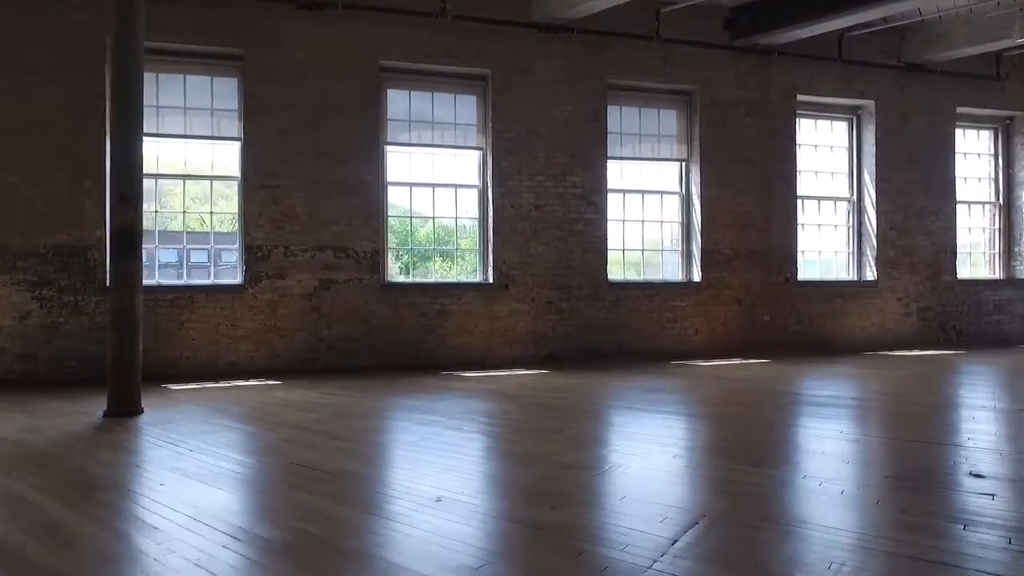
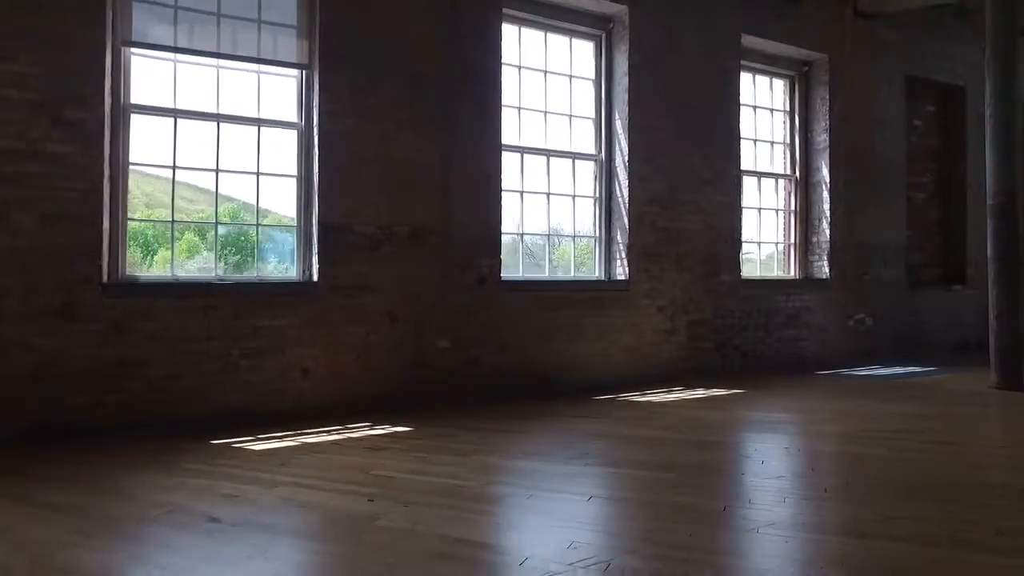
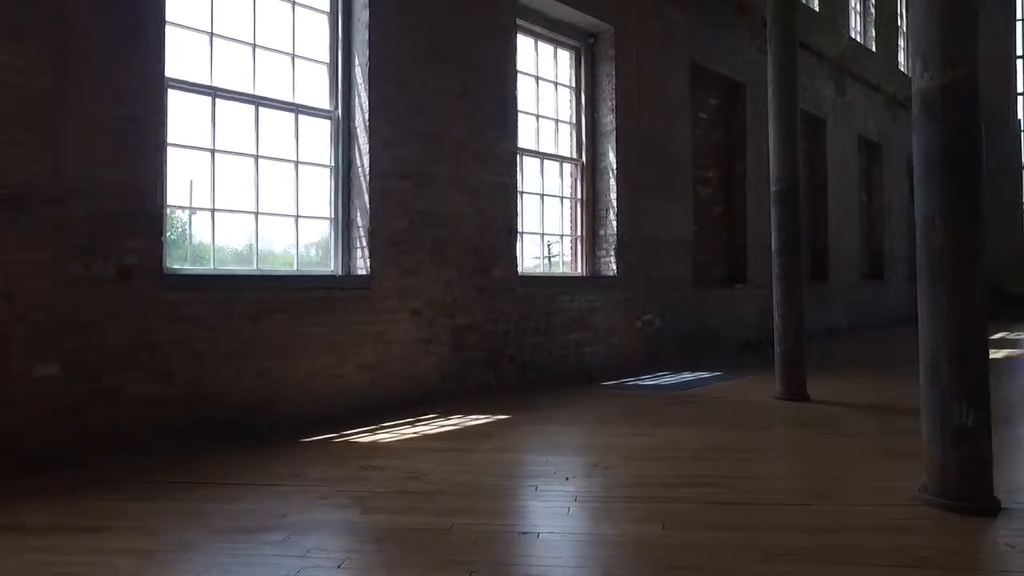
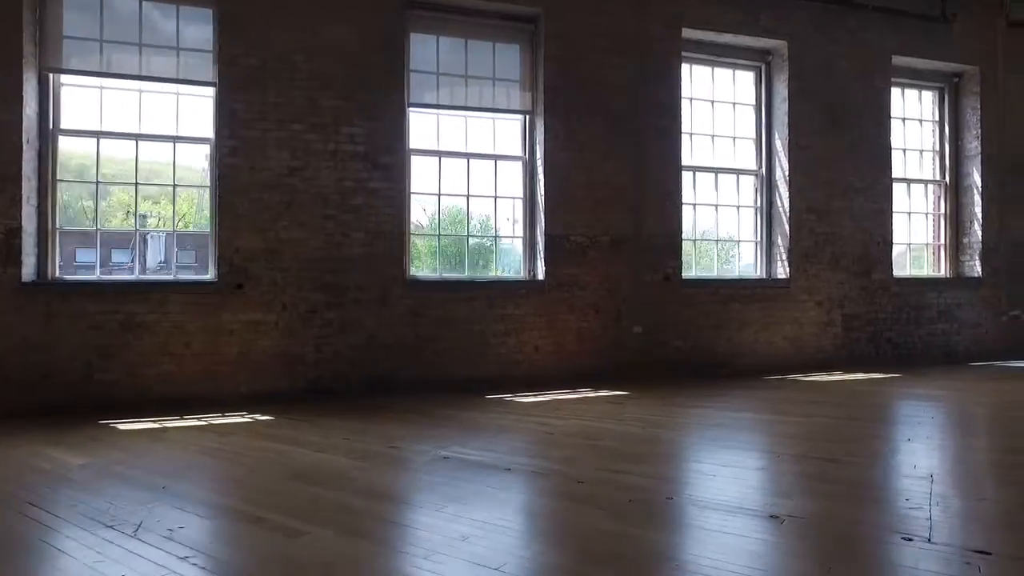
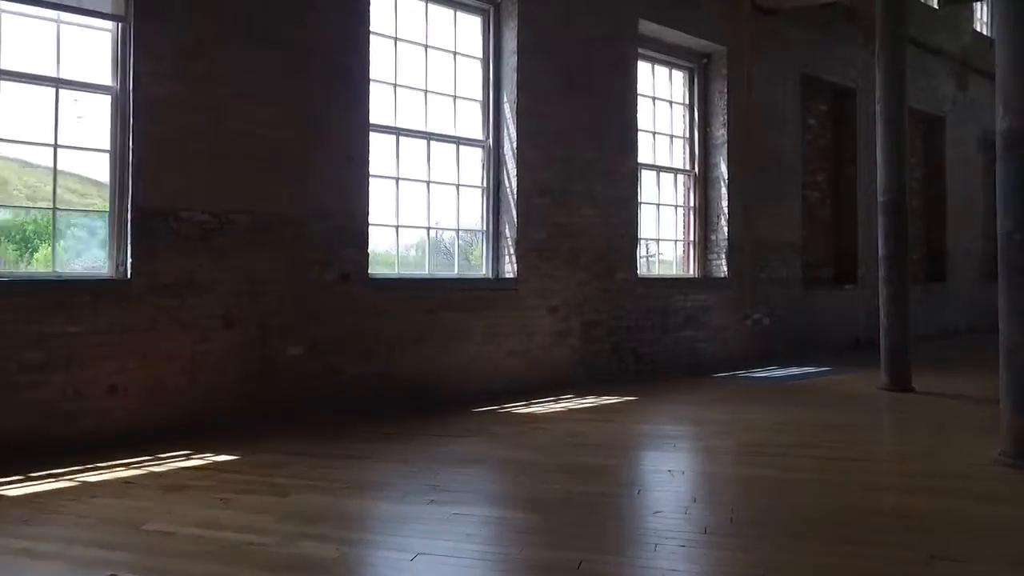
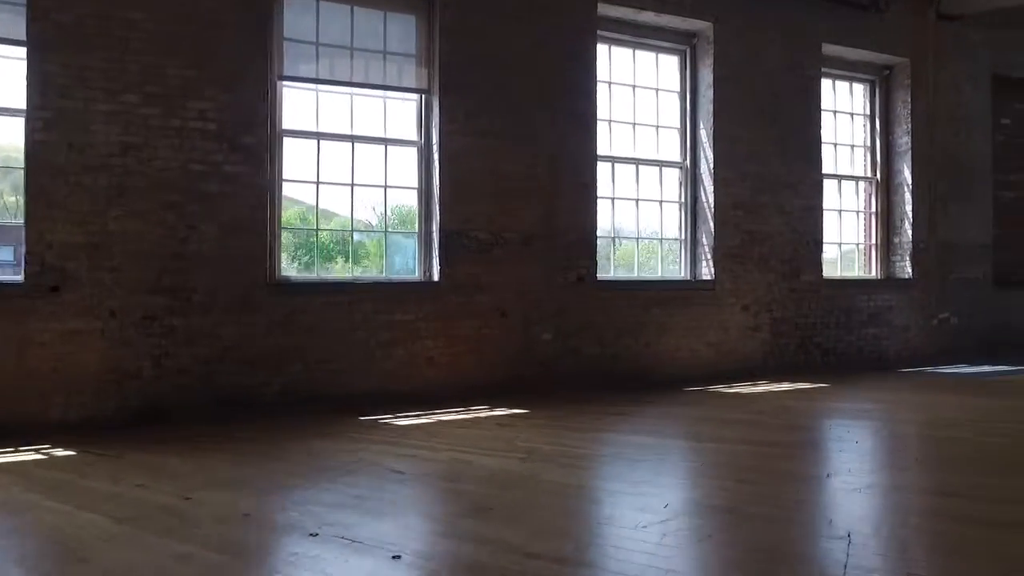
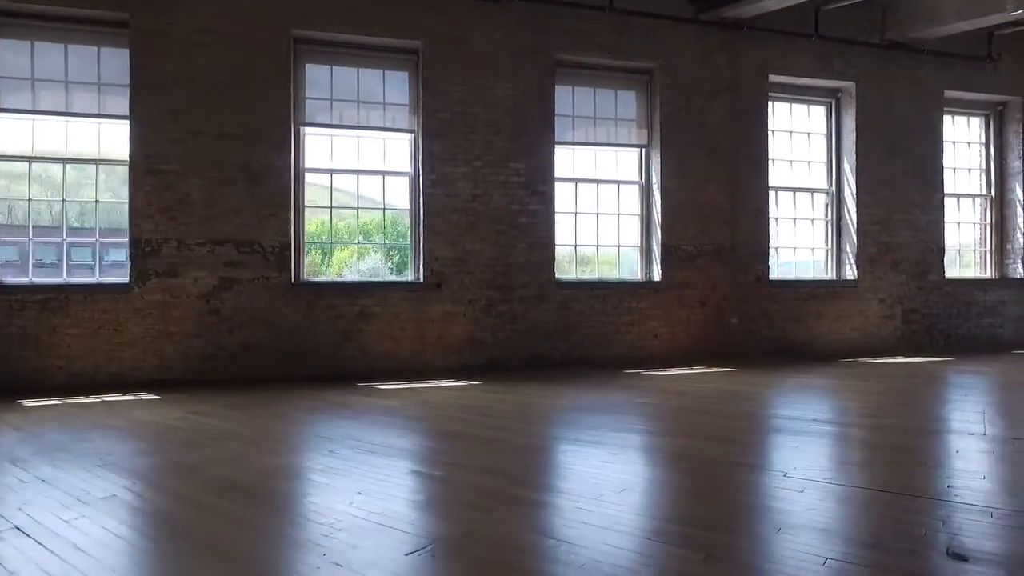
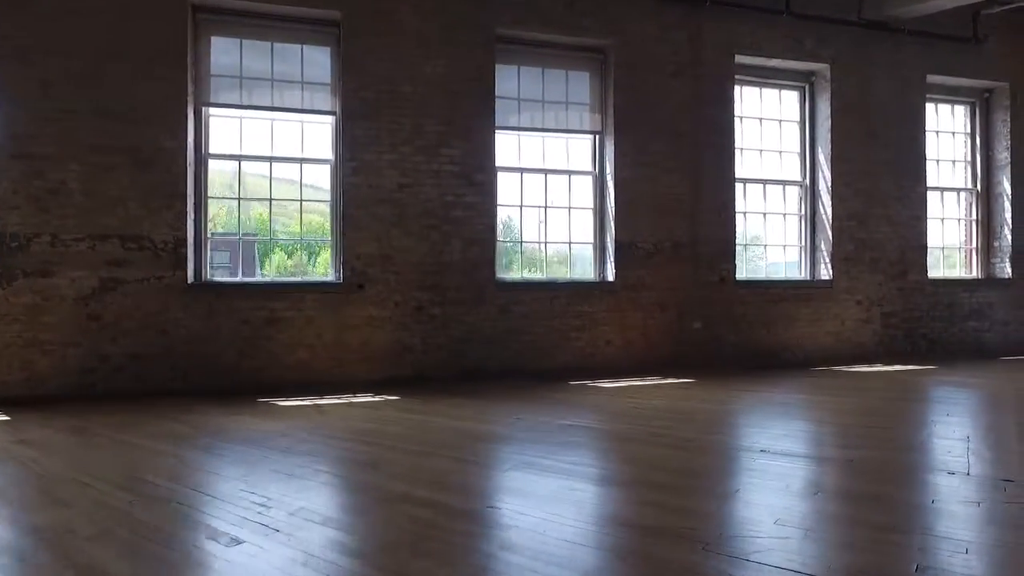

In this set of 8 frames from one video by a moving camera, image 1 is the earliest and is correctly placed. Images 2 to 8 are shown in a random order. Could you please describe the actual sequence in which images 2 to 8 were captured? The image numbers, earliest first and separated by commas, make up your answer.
7, 8, 4, 6, 2, 5, 3
